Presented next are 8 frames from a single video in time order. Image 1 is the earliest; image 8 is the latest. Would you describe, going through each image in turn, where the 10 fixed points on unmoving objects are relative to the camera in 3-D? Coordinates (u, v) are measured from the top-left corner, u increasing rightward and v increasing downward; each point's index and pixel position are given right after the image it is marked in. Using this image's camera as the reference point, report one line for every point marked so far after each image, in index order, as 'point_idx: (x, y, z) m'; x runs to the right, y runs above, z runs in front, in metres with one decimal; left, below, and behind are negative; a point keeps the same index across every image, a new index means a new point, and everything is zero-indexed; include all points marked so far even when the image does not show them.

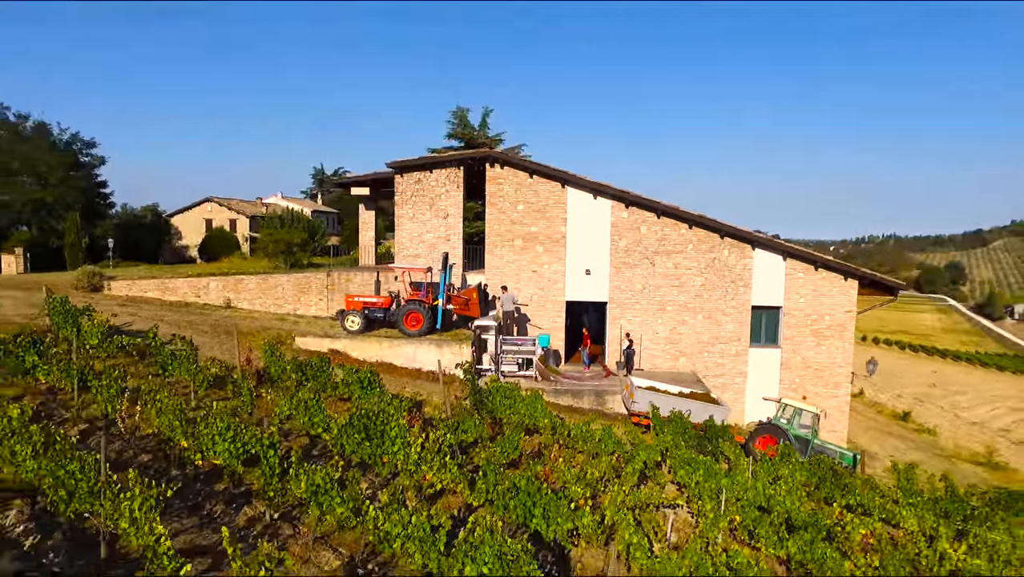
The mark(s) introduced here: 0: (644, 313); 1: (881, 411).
0: (+2.0, -0.3, +11.2) m
1: (+8.7, -2.9, +17.4) m
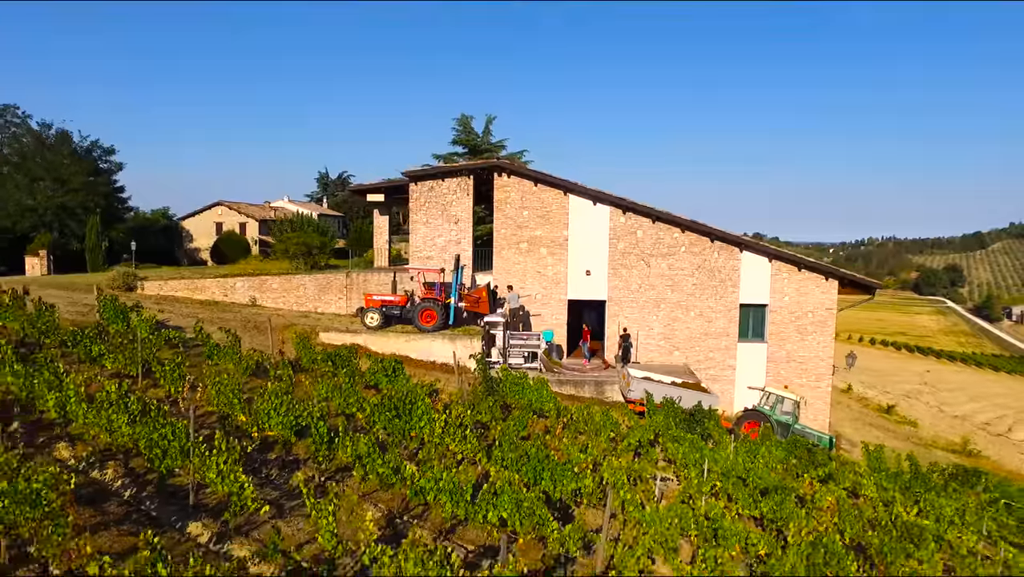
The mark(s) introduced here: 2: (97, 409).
0: (+2.1, -0.3, +12.2) m
1: (+8.8, -2.9, +18.3) m
2: (-3.2, -1.0, +5.8) m
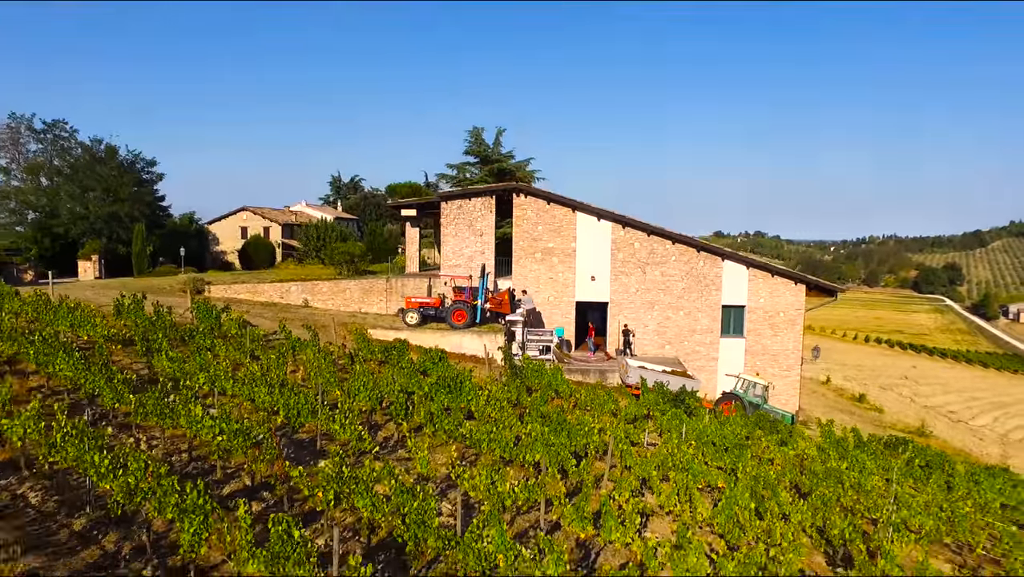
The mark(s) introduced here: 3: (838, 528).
0: (+2.4, -0.4, +14.3) m
1: (+9.1, -2.9, +20.4) m
2: (-2.9, -1.1, +8.0) m
3: (+3.0, -2.2, +6.8) m
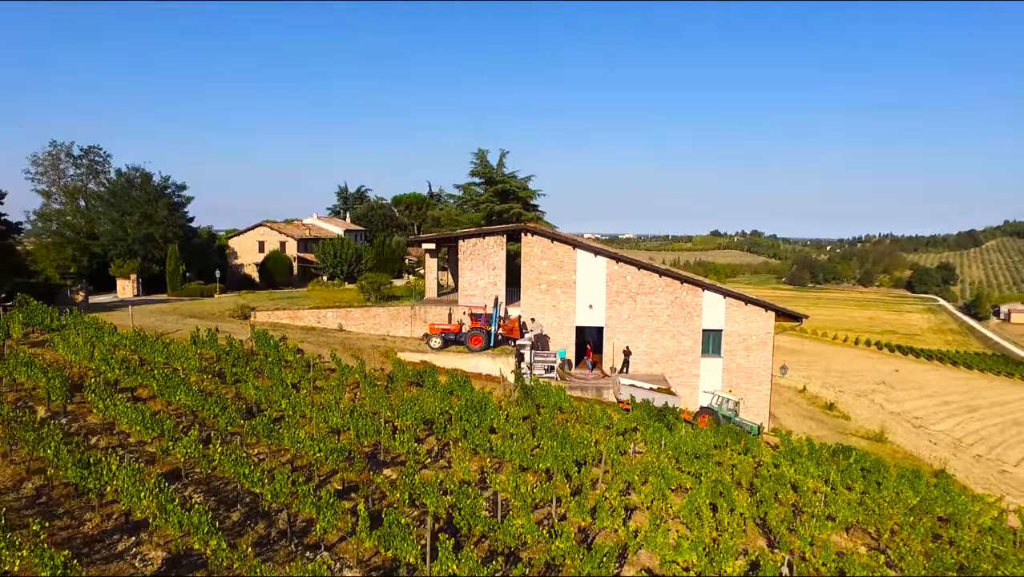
0: (+2.6, -1.0, +16.5) m
1: (+9.3, -3.5, +22.7) m
2: (-2.7, -1.7, +10.2) m
3: (+3.2, -2.8, +9.0) m
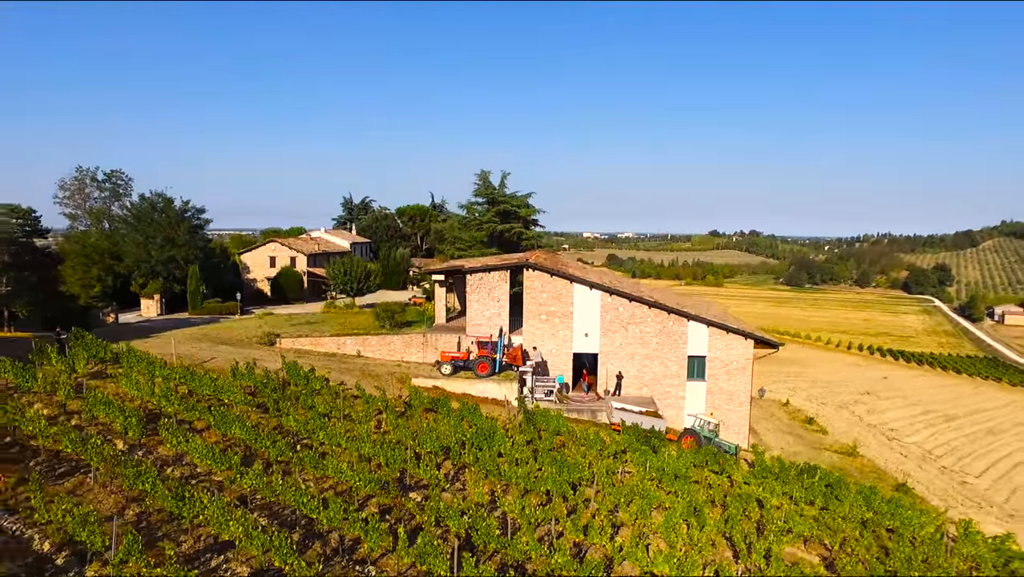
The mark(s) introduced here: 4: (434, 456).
0: (+2.7, -1.7, +18.2) m
1: (+9.4, -4.2, +24.4) m
2: (-2.6, -2.5, +11.9) m
3: (+3.3, -3.6, +10.7) m
4: (-1.3, -2.9, +12.6) m
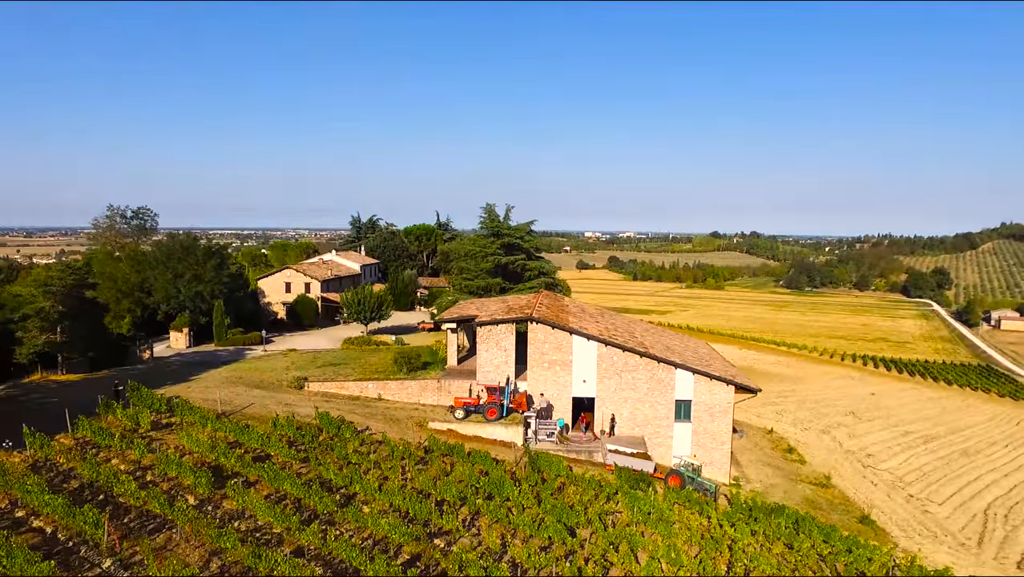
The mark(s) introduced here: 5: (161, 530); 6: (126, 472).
0: (+2.9, -3.1, +20.3) m
1: (+9.5, -5.6, +26.5) m
2: (-2.5, -3.9, +14.0) m
3: (+3.4, -5.0, +12.8) m
4: (-1.2, -4.3, +14.7) m
5: (-5.5, -3.8, +11.6) m
6: (-7.2, -3.4, +13.7) m
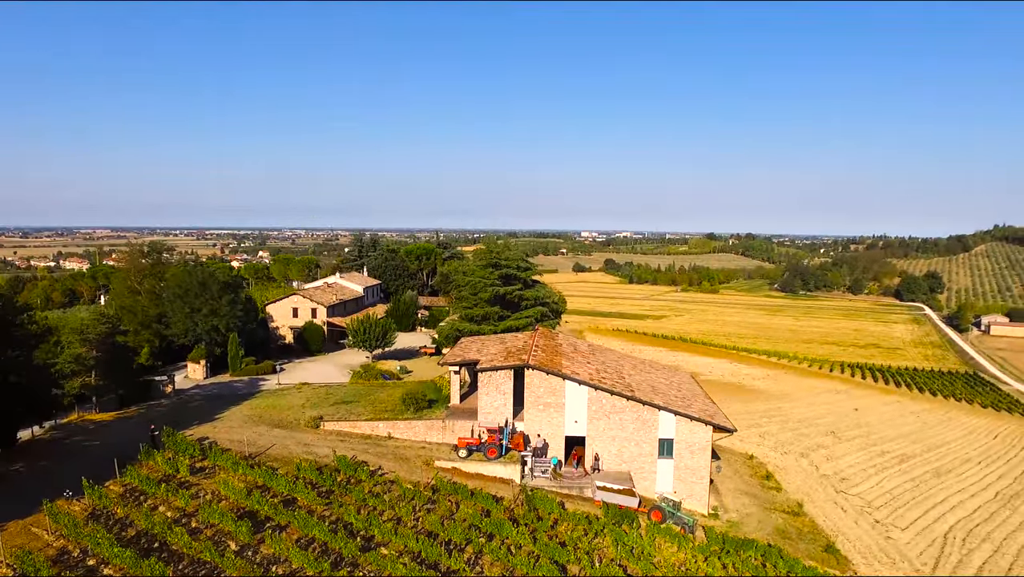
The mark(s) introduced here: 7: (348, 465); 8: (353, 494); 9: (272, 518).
0: (+2.8, -4.6, +22.3) m
1: (+9.5, -7.1, +28.5) m
2: (-2.5, -5.3, +16.0) m
3: (+3.4, -6.5, +14.8) m
4: (-1.2, -5.8, +16.7) m
5: (-5.6, -5.3, +13.6) m
6: (-7.2, -4.9, +15.6) m
7: (-4.4, -4.7, +19.6) m
8: (-3.9, -5.0, +18.1) m
9: (-5.3, -5.1, +16.3) m
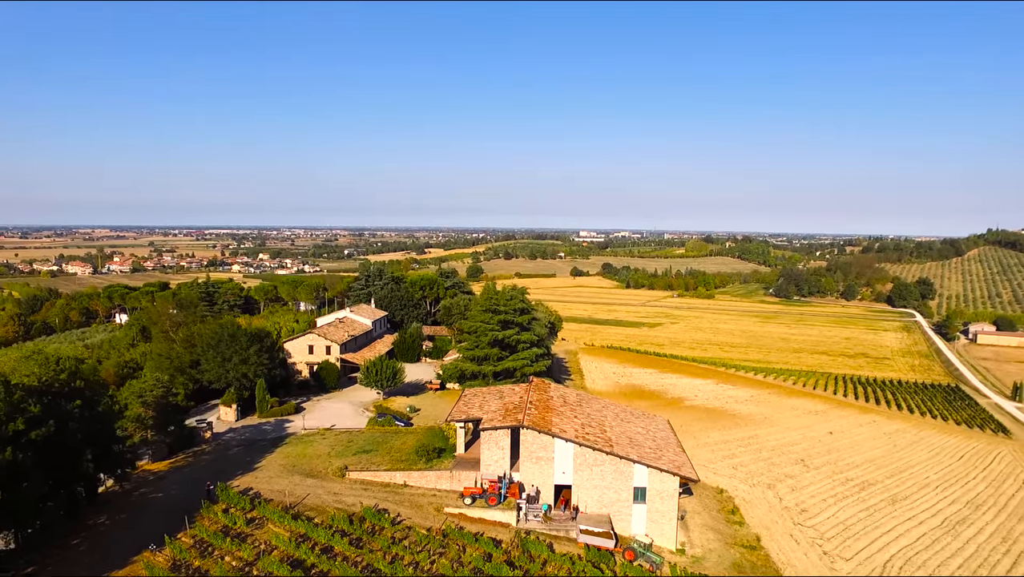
0: (+2.7, -7.2, +26.3) m
1: (+9.4, -9.6, +32.5) m
2: (-2.6, -7.9, +19.9) m
3: (+3.3, -9.0, +18.8) m
4: (-1.3, -8.3, +20.6) m
5: (-5.6, -7.8, +17.5) m
6: (-7.3, -7.4, +19.6) m
7: (-4.5, -7.2, +23.6) m
8: (-4.0, -7.6, +22.1) m
9: (-5.4, -7.6, +20.3) m
